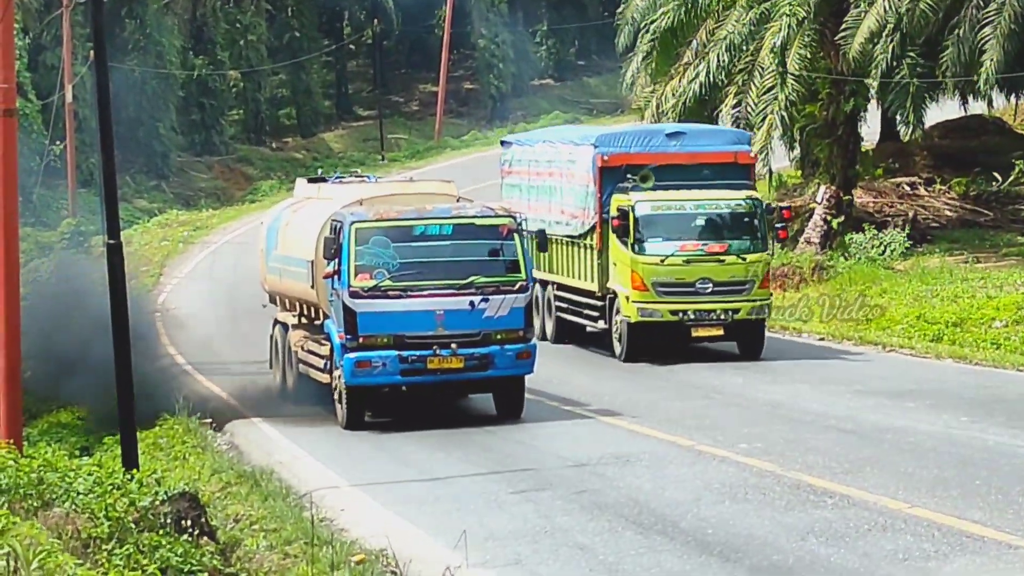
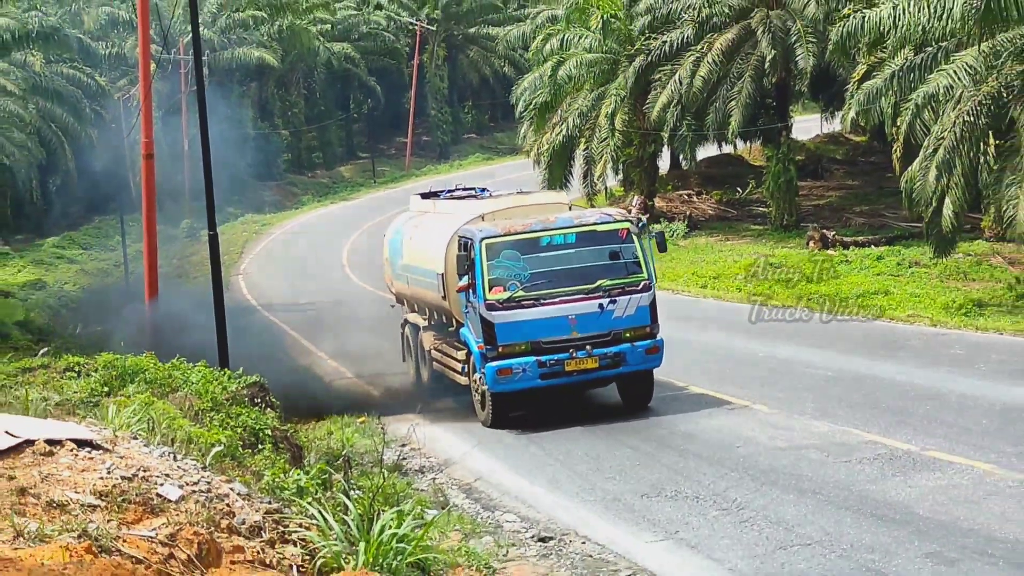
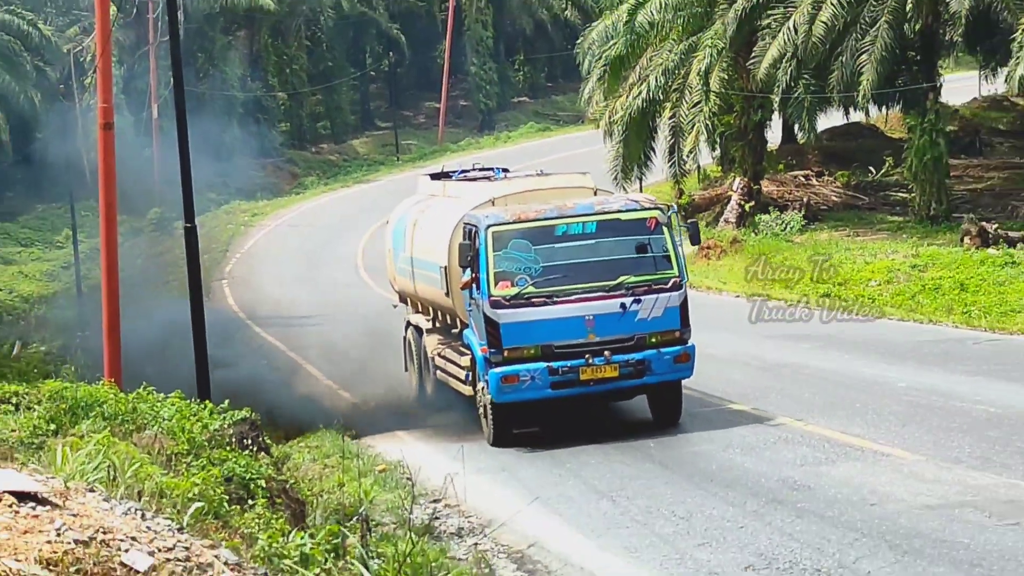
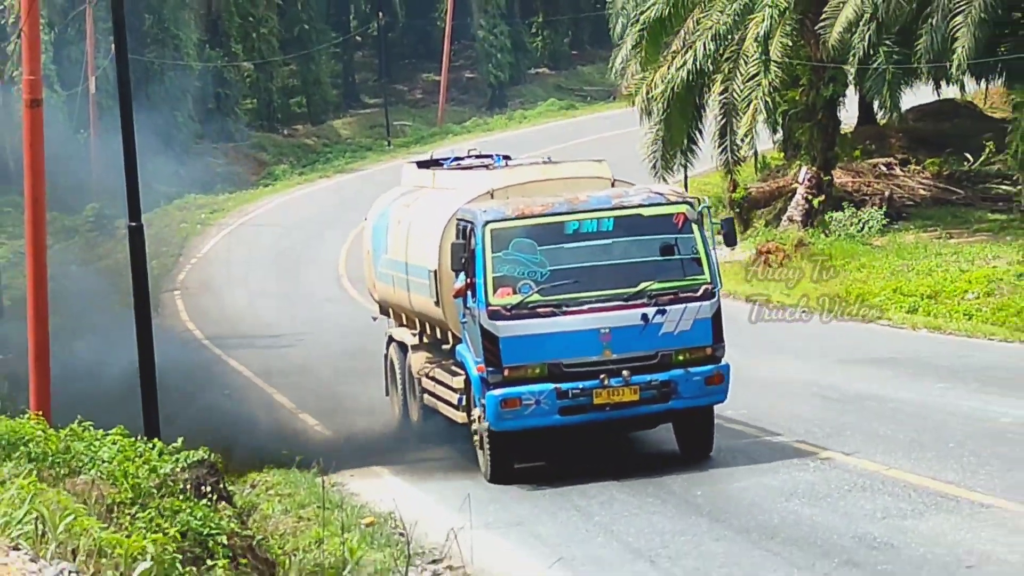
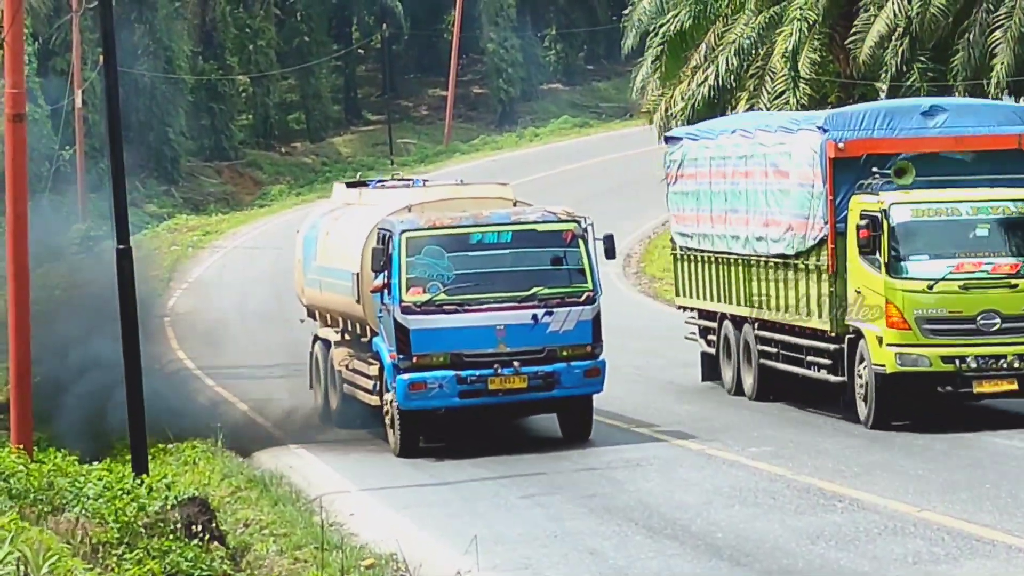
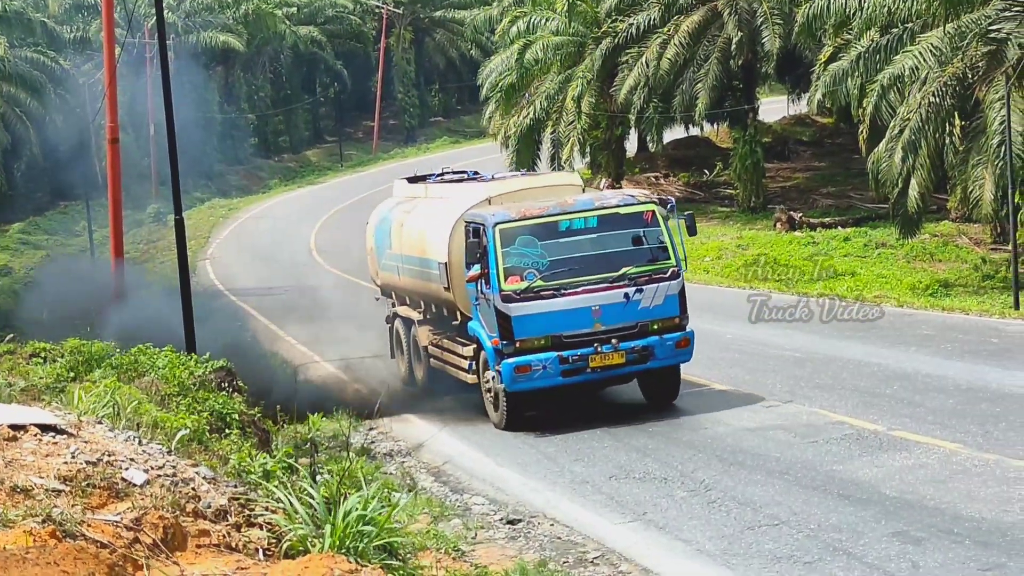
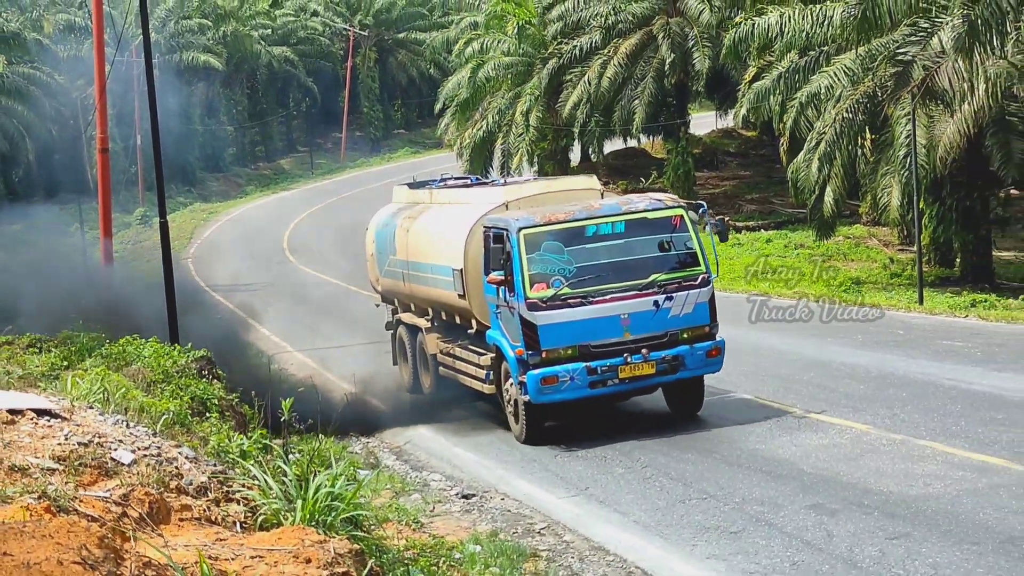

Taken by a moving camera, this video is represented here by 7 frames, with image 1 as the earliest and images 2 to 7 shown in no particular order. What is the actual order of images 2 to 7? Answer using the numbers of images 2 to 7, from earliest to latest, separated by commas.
5, 4, 3, 2, 6, 7
